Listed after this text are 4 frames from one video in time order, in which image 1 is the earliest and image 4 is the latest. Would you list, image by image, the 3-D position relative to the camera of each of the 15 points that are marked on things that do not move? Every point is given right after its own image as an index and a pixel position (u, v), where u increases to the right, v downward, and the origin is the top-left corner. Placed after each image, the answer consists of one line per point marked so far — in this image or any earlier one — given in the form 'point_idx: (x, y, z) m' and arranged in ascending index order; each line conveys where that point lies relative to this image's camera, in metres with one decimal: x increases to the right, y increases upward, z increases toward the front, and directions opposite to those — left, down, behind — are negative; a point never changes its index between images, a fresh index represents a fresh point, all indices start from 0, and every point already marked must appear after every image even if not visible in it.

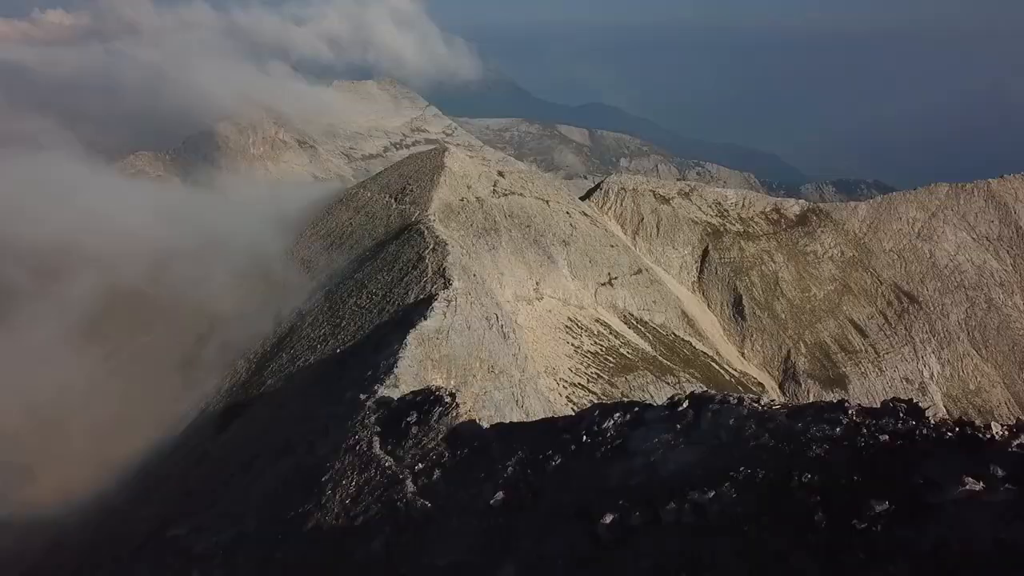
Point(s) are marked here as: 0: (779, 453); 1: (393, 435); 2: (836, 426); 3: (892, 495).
0: (+3.7, -2.3, +9.2) m
1: (-3.3, -4.0, +18.4) m
2: (+4.5, -1.9, +9.3) m
3: (+4.3, -2.4, +7.6) m
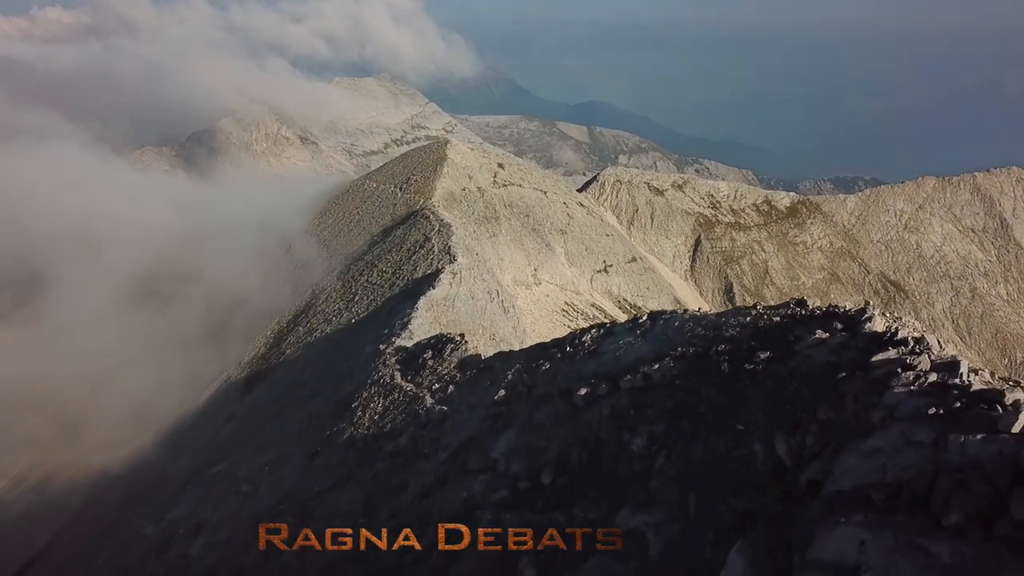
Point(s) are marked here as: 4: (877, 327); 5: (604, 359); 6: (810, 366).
0: (+3.6, -1.0, +12.7) m
1: (-3.3, -2.6, +21.9) m
2: (+4.5, -0.6, +12.8) m
3: (+4.3, -1.0, +11.1) m
4: (+5.5, -0.6, +10.1) m
5: (+2.0, -1.6, +14.7) m
6: (+4.5, -1.2, +10.2) m
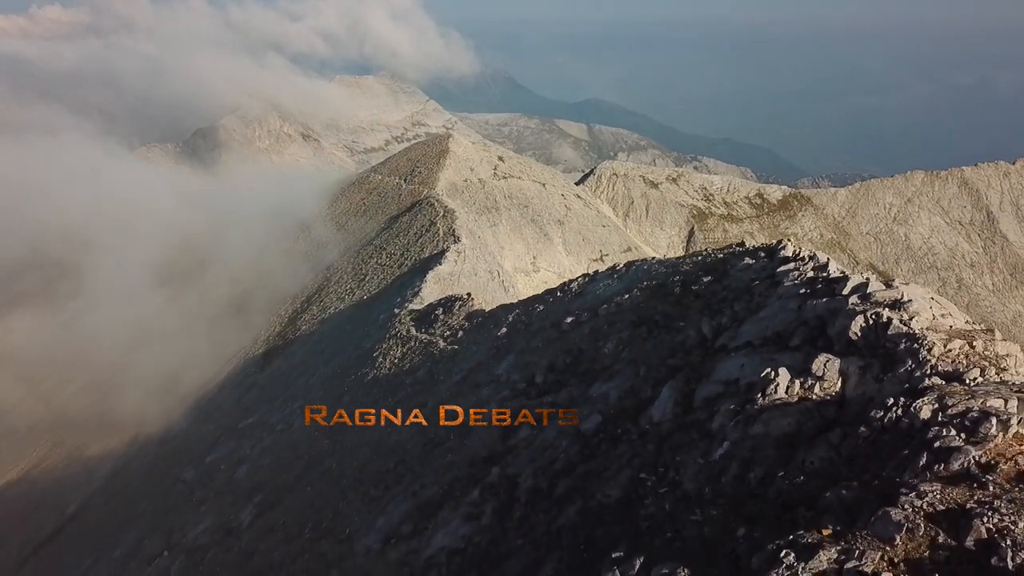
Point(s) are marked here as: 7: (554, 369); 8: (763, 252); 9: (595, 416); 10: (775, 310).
0: (+3.7, +0.4, +16.0) m
1: (-3.3, -1.3, +25.2) m
2: (+4.5, +0.8, +16.1) m
3: (+4.3, +0.3, +14.4) m
4: (+5.5, +0.7, +13.4) m
5: (+2.0, -0.3, +18.0) m
6: (+4.5, +0.1, +13.5) m
7: (+0.9, -1.8, +14.7) m
8: (+5.3, +0.7, +14.0) m
9: (+1.4, -2.1, +11.1) m
10: (+4.1, -0.3, +10.6) m
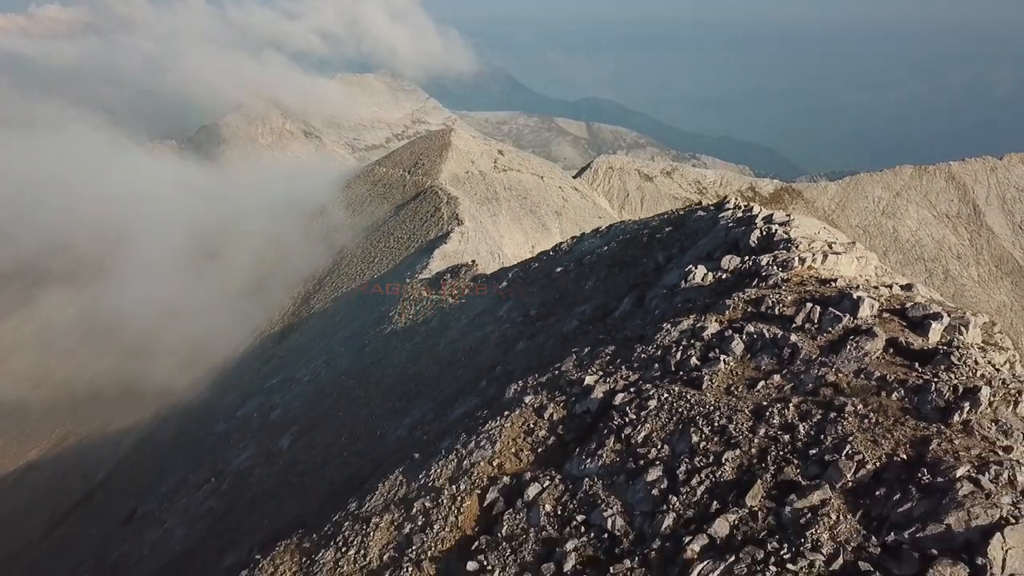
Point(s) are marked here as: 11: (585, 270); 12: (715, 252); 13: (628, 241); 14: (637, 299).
0: (+3.6, +1.7, +19.4) m
1: (-3.3, +0.1, +28.6) m
2: (+4.4, +2.1, +19.5) m
3: (+4.3, +1.7, +17.8) m
4: (+5.5, +2.1, +16.8) m
5: (+2.0, +1.1, +21.4) m
6: (+4.5, +1.5, +16.9) m
7: (+0.9, -0.4, +18.1) m
8: (+5.2, +2.1, +17.4) m
9: (+1.4, -0.7, +14.5) m
10: (+4.1, +1.0, +14.0) m
11: (+2.1, +0.5, +18.5) m
12: (+4.0, +0.6, +13.3) m
13: (+3.2, +1.3, +18.6) m
14: (+2.5, -0.3, +13.4) m
